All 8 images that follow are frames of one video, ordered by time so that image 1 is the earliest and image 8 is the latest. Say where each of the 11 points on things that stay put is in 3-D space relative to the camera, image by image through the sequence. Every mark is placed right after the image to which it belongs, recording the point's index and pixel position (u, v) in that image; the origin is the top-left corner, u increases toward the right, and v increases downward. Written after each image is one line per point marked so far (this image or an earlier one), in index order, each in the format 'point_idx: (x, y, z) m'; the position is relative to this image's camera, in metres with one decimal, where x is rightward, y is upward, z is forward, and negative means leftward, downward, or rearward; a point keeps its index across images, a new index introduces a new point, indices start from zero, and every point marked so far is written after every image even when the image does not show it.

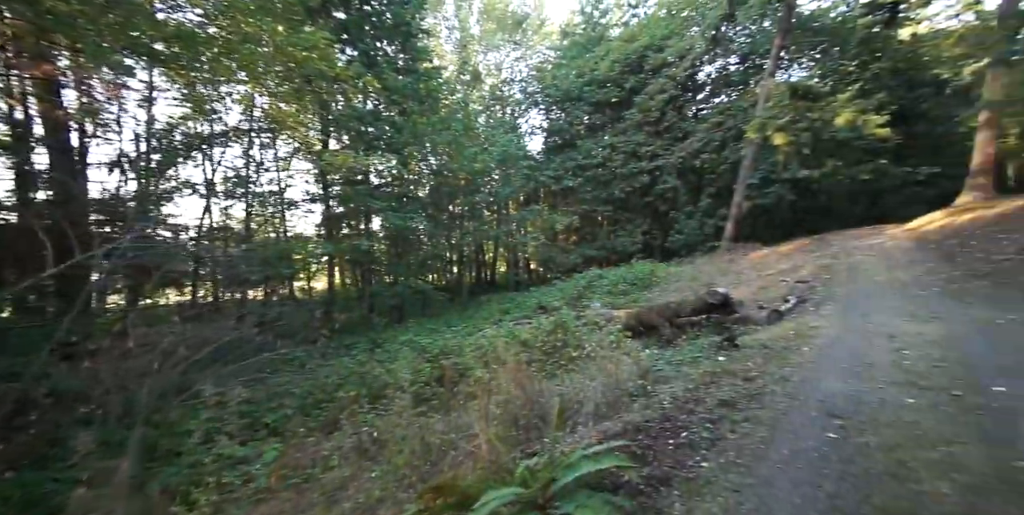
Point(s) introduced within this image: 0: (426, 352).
0: (-1.6, -1.7, +9.2) m
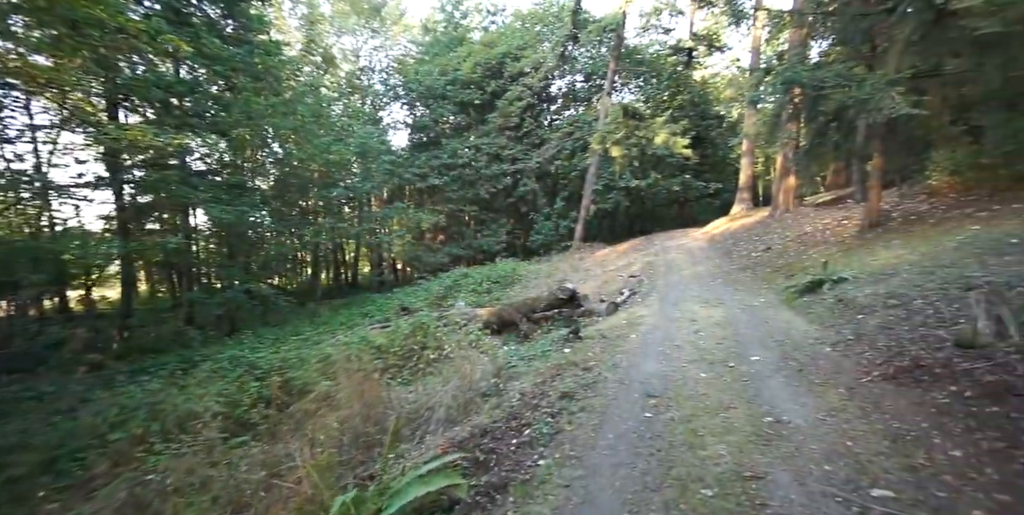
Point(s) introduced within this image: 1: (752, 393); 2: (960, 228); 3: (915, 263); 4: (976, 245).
0: (-4.1, -1.7, +8.3) m
1: (+1.9, -1.1, +3.7) m
2: (+8.5, +0.7, +9.2) m
3: (+6.1, 0.0, +7.4) m
4: (+7.1, +0.4, +7.4) m
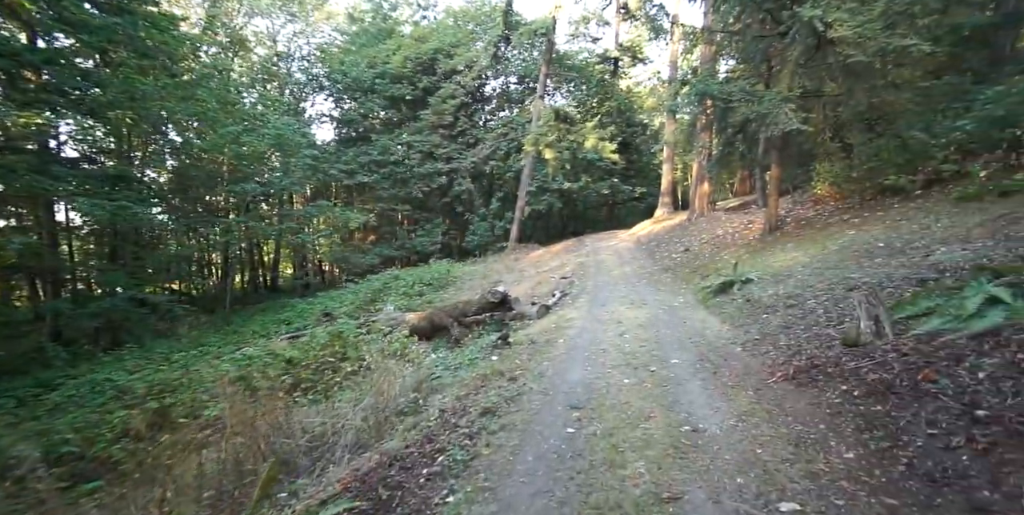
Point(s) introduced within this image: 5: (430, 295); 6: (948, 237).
0: (-5.3, -1.7, +7.4) m
1: (+1.2, -1.1, +3.7) m
2: (+7.0, +0.6, +10.1) m
3: (+4.9, -0.1, +7.9) m
4: (+5.9, +0.3, +8.1) m
5: (-2.6, -1.3, +15.1) m
6: (+5.8, +0.3, +6.6) m
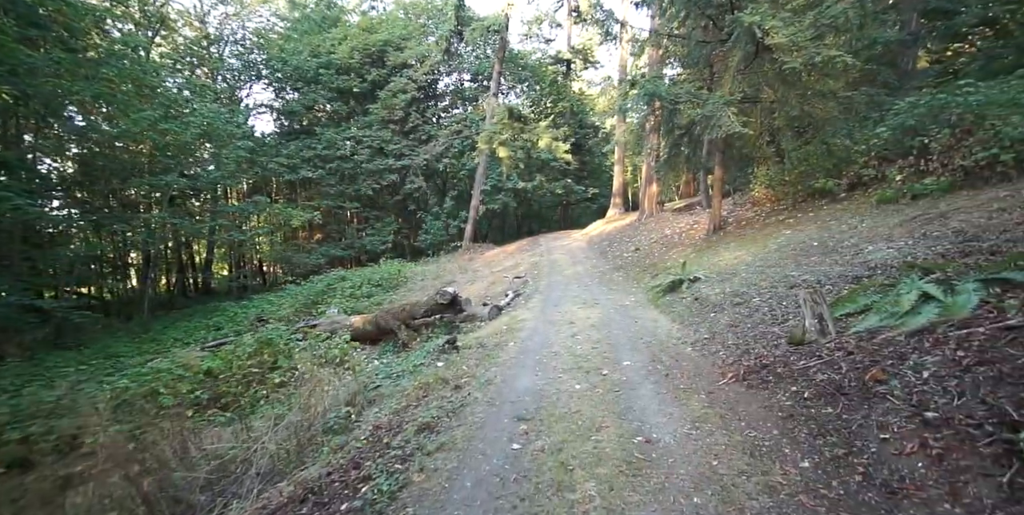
0: (-6.1, -1.7, +6.6) m
1: (+0.8, -1.1, +3.5) m
2: (+6.0, +0.6, +10.4) m
3: (+4.1, -0.1, +8.1) m
4: (+5.1, +0.3, +8.4) m
5: (-4.1, -1.2, +14.5) m
6: (+5.1, +0.3, +6.8) m
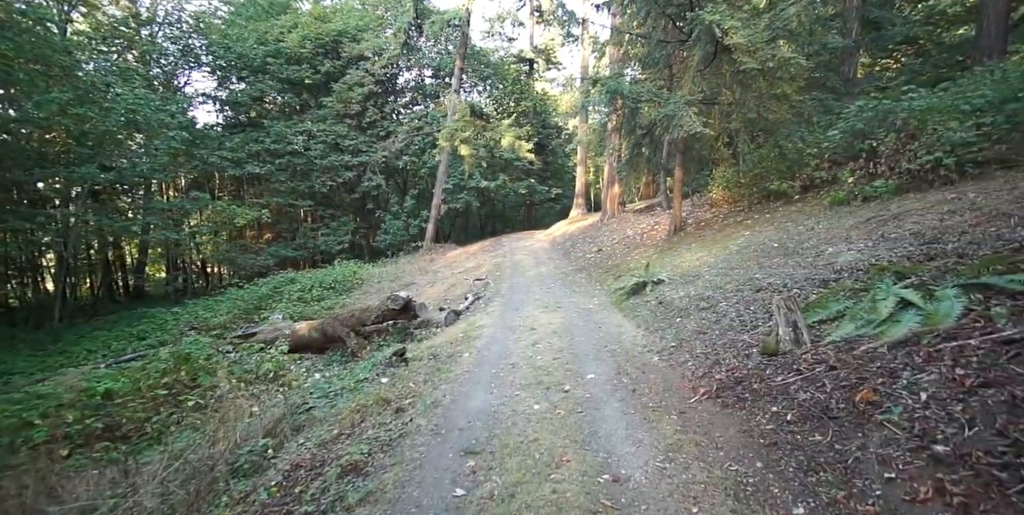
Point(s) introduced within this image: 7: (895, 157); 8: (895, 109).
0: (-6.6, -1.8, +5.7) m
1: (+0.5, -1.1, +3.1) m
2: (+5.1, +0.6, +10.4) m
3: (+3.4, -0.1, +7.9) m
4: (+4.3, +0.3, +8.3) m
5: (-5.3, -1.3, +13.7) m
6: (+4.5, +0.3, +6.7) m
7: (+6.8, +1.8, +8.4) m
8: (+7.1, +2.8, +8.9) m
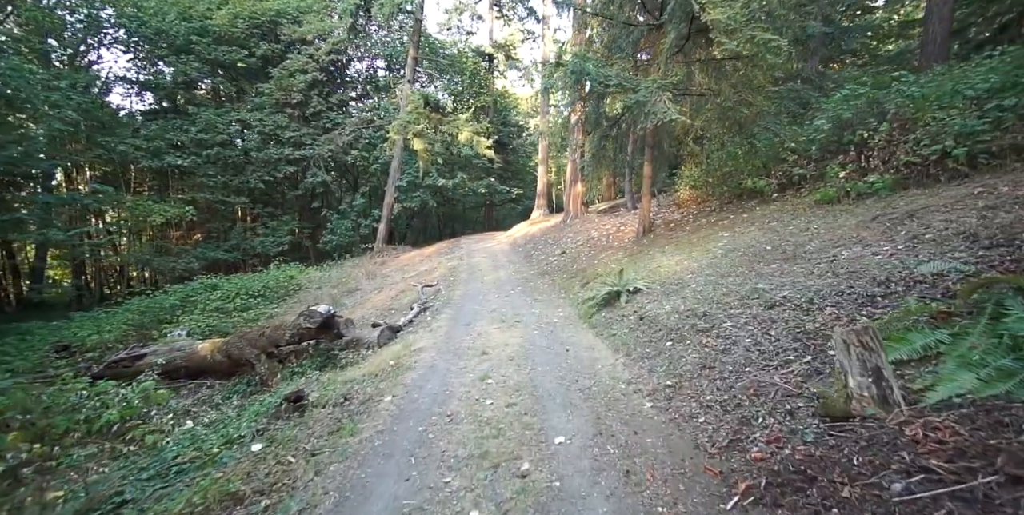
0: (-7.1, -1.8, +3.7) m
1: (+0.2, -1.2, +1.8) m
2: (+4.2, +0.5, +9.4) m
3: (+2.7, -0.2, +6.8) m
4: (+3.6, +0.2, +7.3) m
5: (-6.5, -1.4, +11.8) m
6: (+3.9, +0.2, +5.7) m
7: (+6.0, +1.7, +7.6) m
8: (+6.3, +2.7, +8.0) m
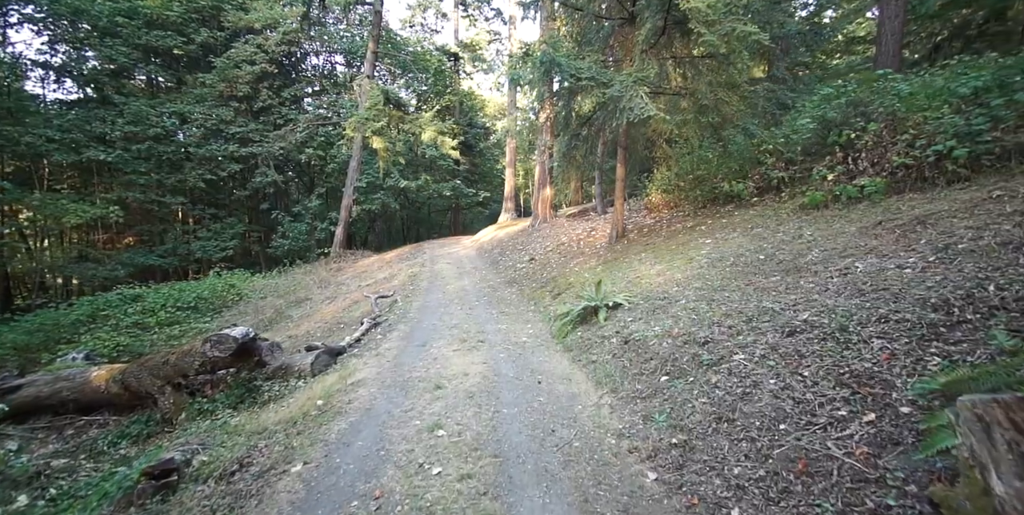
0: (-7.4, -1.9, +2.3) m
1: (+0.1, -1.3, +0.8) m
2: (+3.5, +0.4, +8.8) m
3: (+2.2, -0.3, +6.0) m
4: (+3.1, +0.1, +6.6) m
5: (-7.3, -1.5, +10.4) m
6: (+3.5, +0.1, +5.0) m
7: (+5.5, +1.6, +7.1) m
8: (+5.8, +2.6, +7.6) m
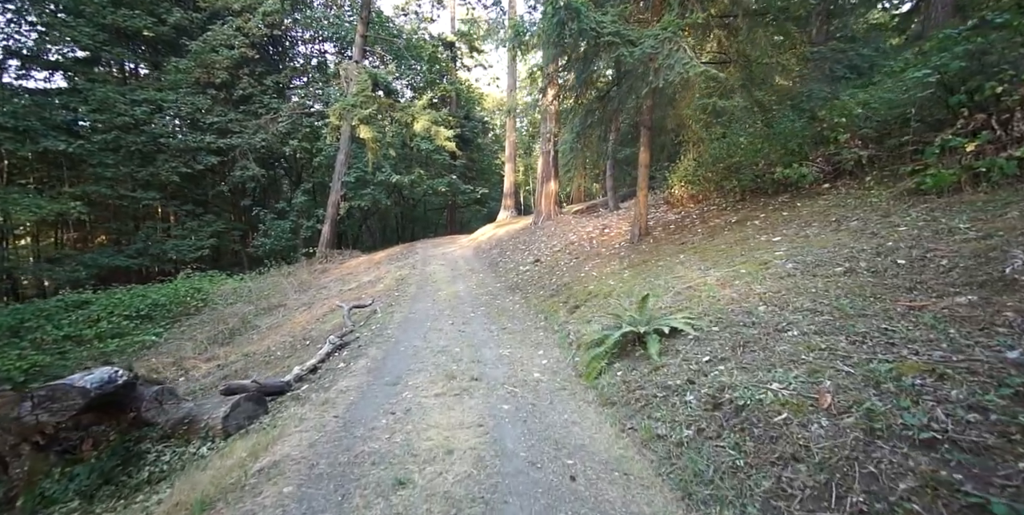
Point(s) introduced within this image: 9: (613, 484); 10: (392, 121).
0: (-7.3, -2.0, +0.2) m
1: (+0.1, -1.3, -1.2) m
2: (+3.5, +0.3, +6.8) m
3: (+2.3, -0.3, +4.0) m
4: (+3.1, 0.0, +4.6) m
5: (-7.2, -1.6, +8.4) m
6: (+3.5, 0.0, +3.0) m
7: (+5.5, +1.5, +5.1) m
8: (+5.8, +2.6, +5.6) m
9: (+0.5, -1.2, +2.3) m
10: (-4.9, +5.3, +18.5) m
